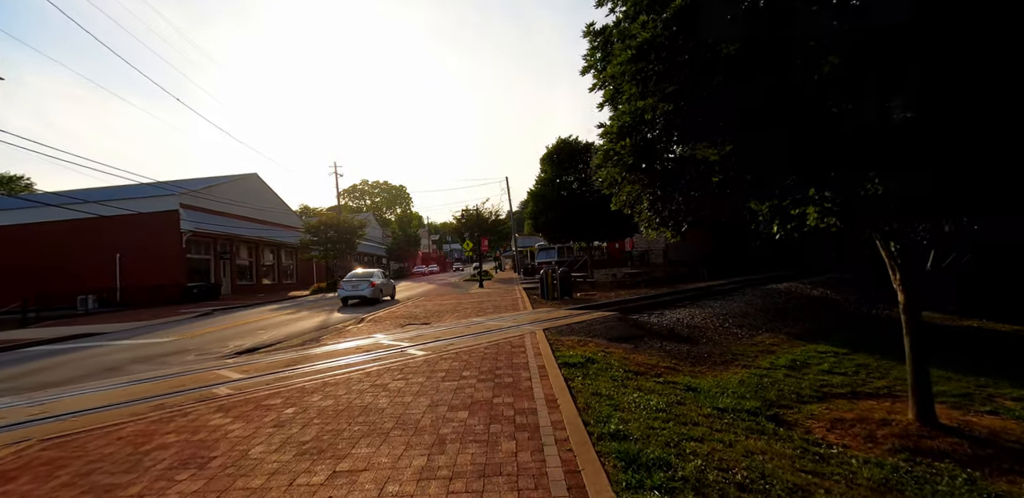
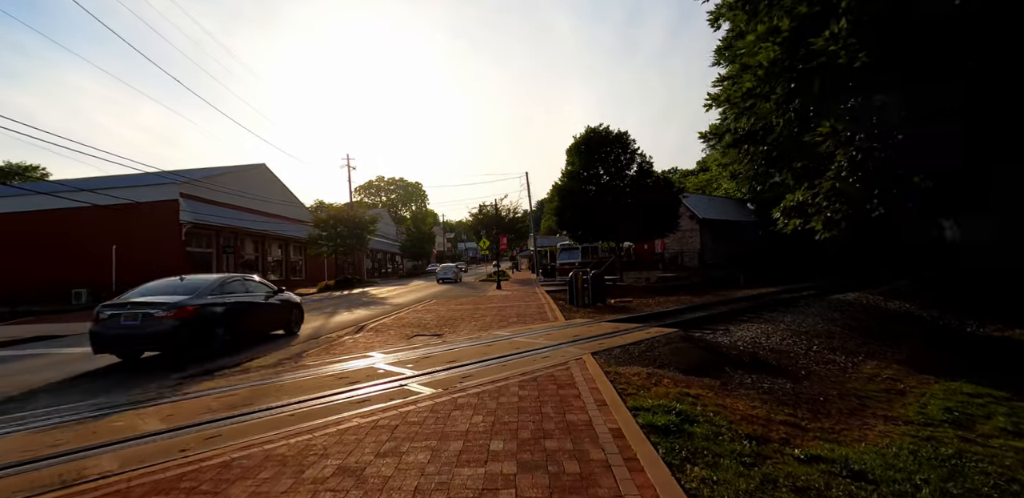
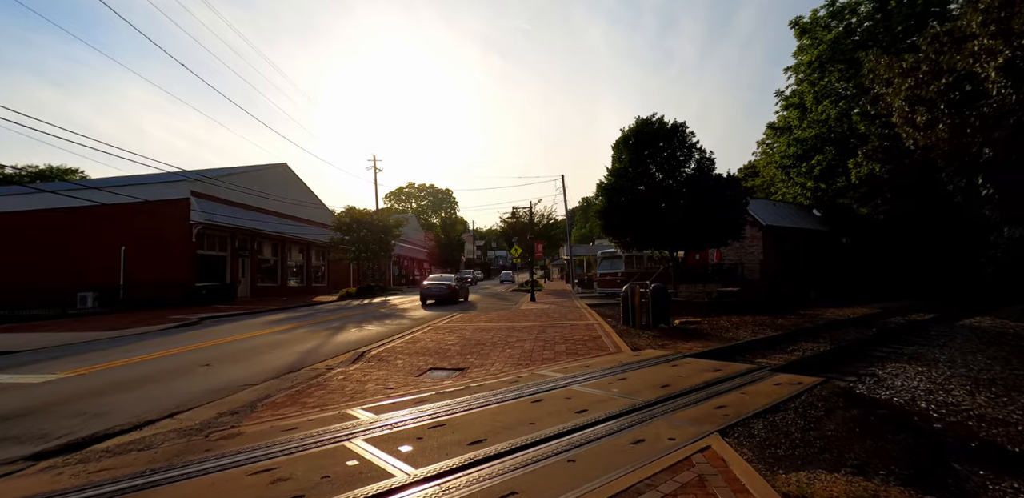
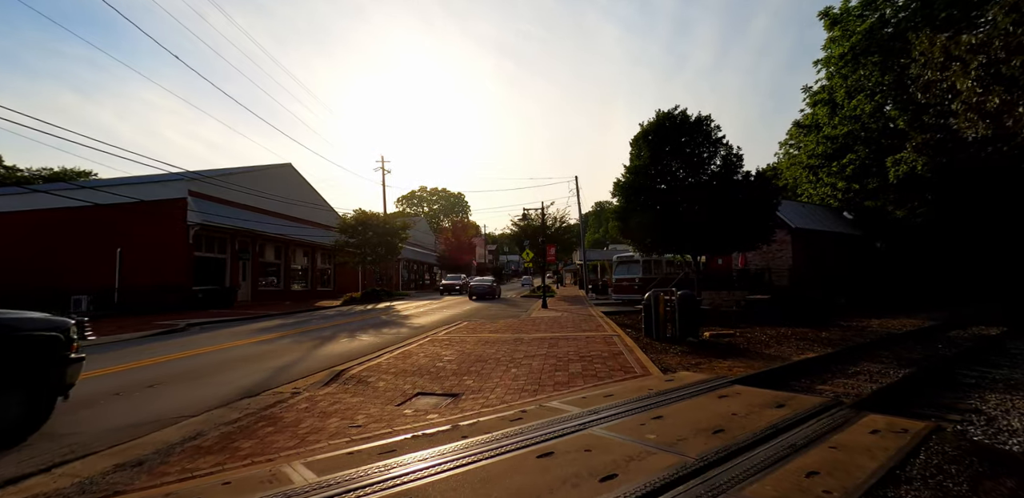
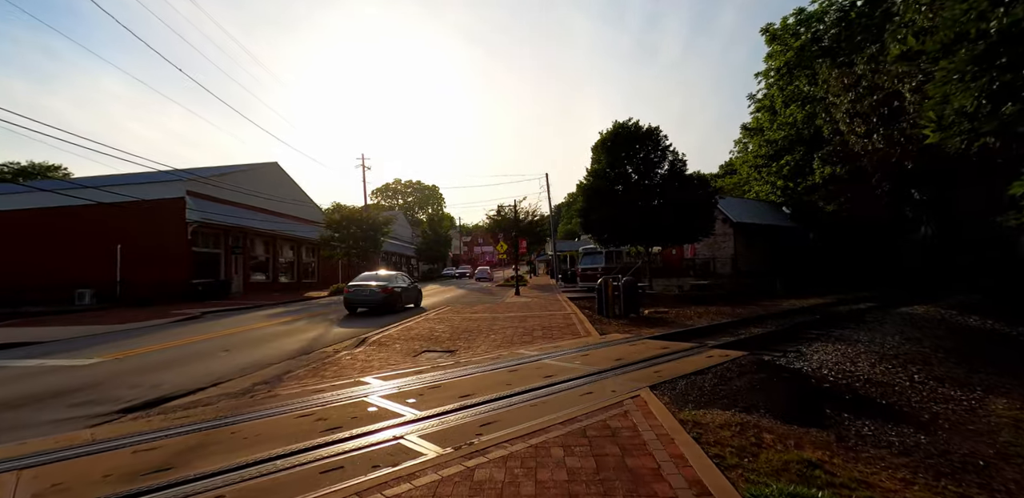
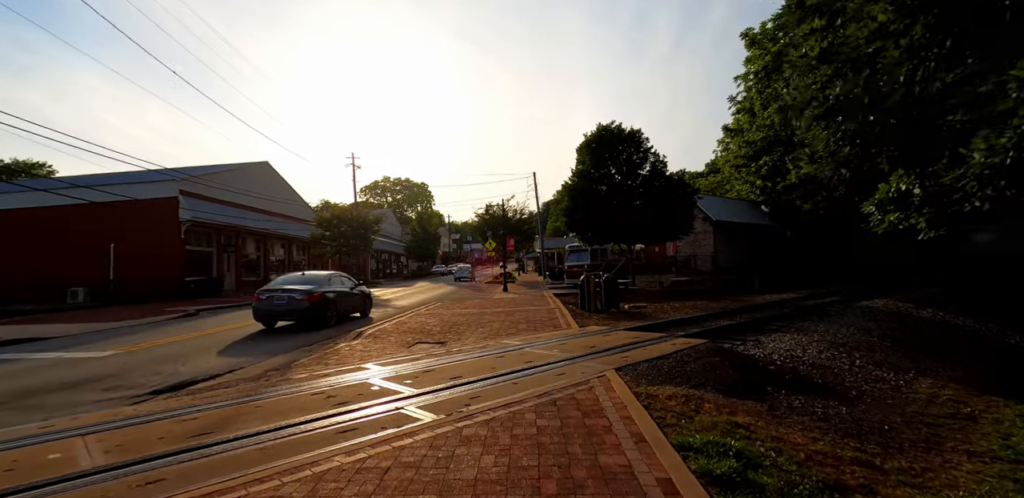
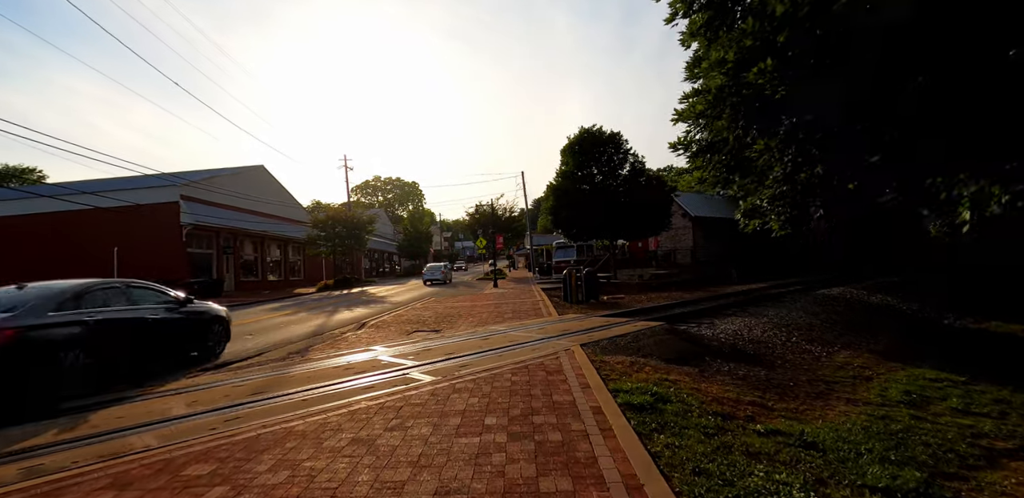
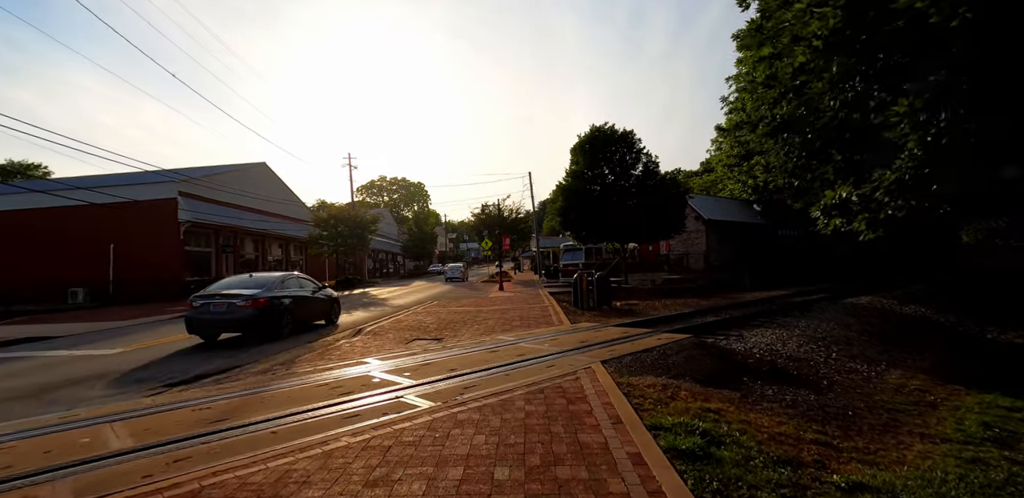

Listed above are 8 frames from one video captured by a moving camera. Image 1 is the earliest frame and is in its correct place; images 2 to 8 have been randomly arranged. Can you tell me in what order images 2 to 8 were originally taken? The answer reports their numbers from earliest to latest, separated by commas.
7, 2, 8, 6, 5, 3, 4
